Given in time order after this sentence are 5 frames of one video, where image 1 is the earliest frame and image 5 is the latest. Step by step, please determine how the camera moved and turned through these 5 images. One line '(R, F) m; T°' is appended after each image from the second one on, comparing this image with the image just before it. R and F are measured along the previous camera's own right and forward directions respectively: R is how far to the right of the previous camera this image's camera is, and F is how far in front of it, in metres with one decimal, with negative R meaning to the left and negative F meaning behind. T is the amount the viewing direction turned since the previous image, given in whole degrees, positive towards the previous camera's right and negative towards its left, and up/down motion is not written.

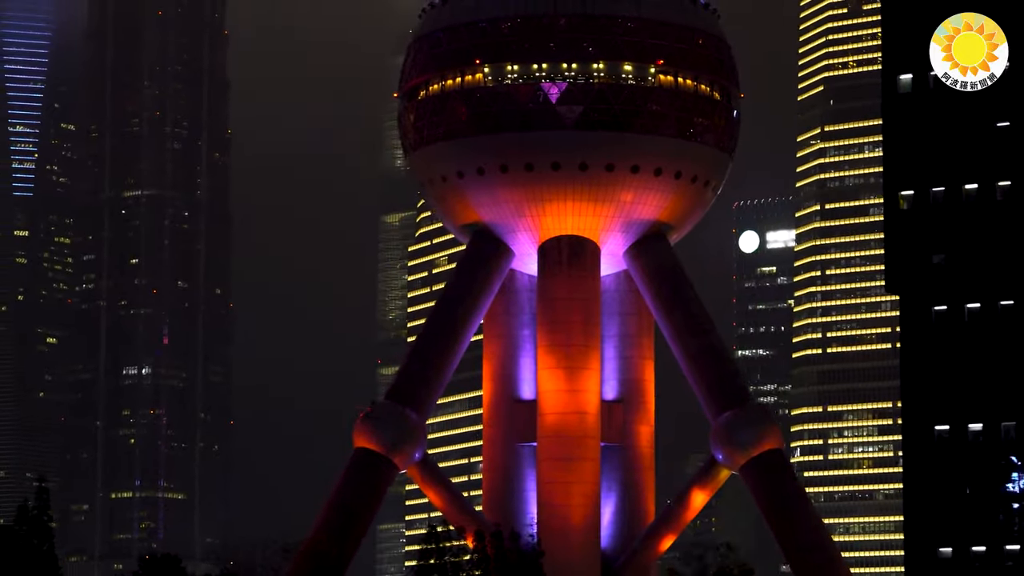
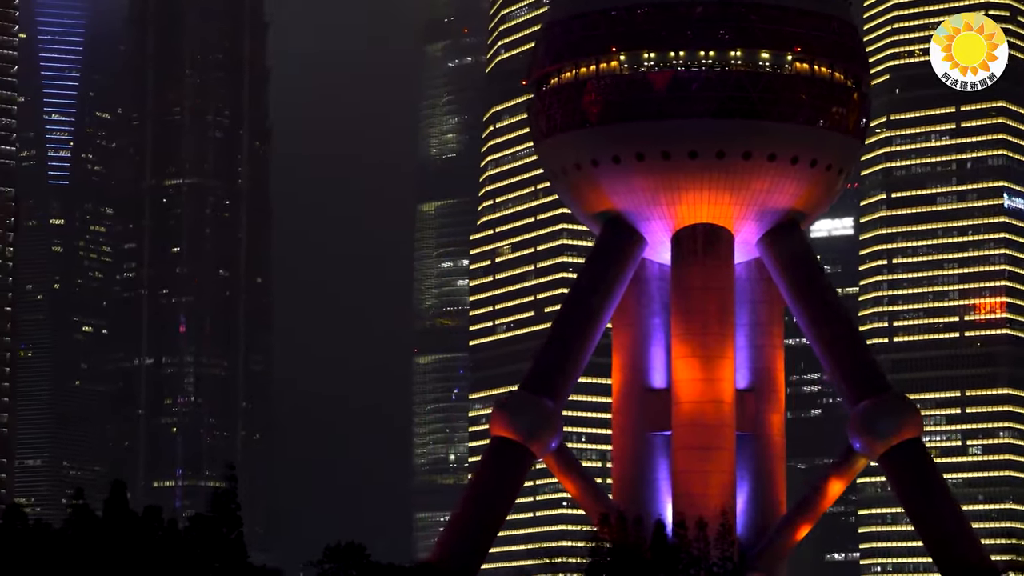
(-5.2, +0.3) m; 0°
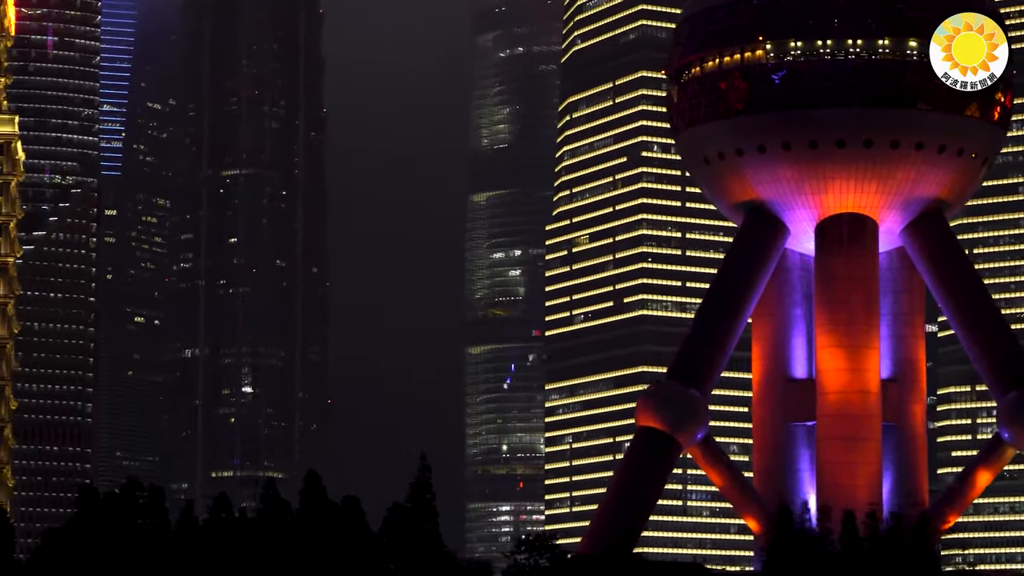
(-4.9, +0.2) m; -1°
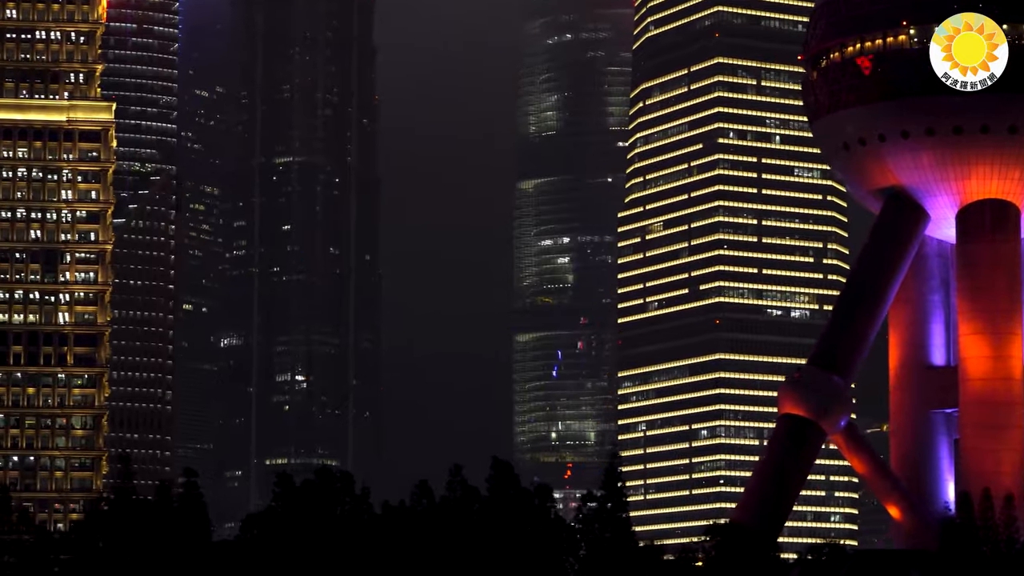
(-4.9, +0.3) m; -1°
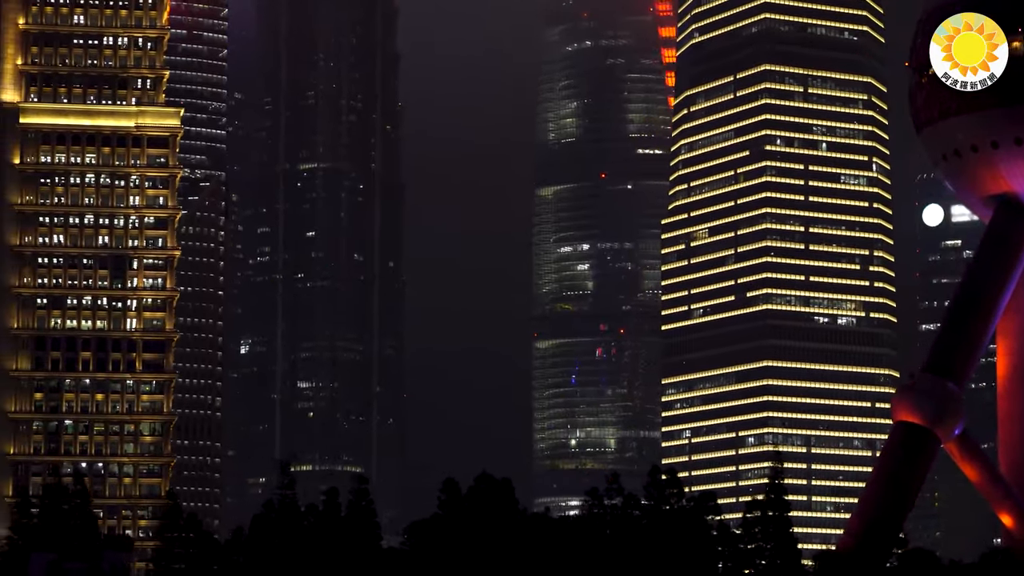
(-4.8, +0.3) m; 0°
